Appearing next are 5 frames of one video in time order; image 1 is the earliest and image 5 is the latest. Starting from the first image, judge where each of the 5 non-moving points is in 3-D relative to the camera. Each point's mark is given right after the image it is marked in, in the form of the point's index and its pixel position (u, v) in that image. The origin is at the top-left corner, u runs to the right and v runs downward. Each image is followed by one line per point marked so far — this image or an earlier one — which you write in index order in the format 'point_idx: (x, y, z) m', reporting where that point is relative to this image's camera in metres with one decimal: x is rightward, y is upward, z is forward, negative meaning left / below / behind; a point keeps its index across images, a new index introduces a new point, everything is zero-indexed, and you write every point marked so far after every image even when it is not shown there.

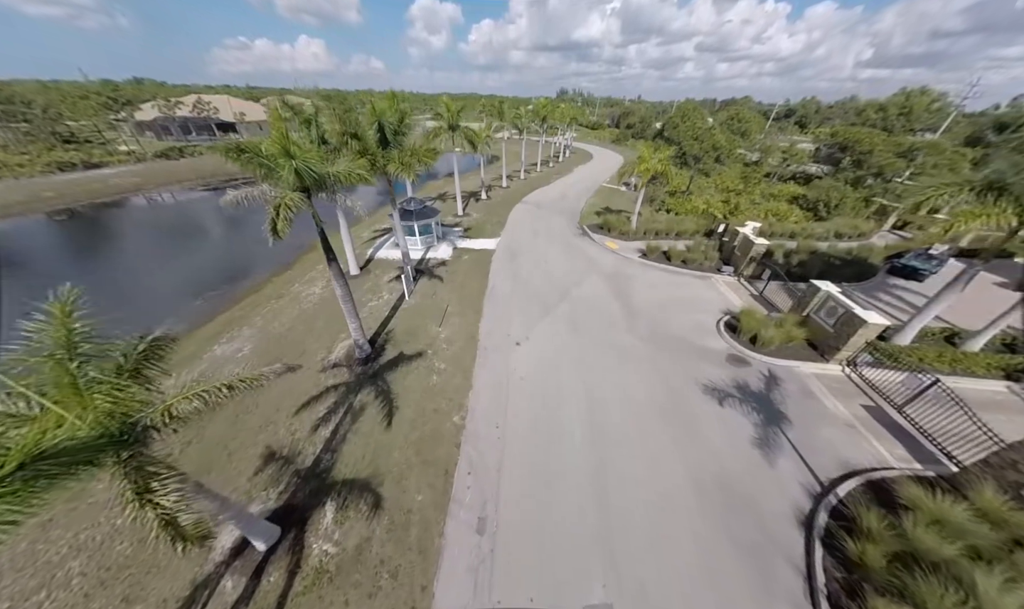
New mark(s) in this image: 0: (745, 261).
0: (+13.7, +2.5, +16.3) m
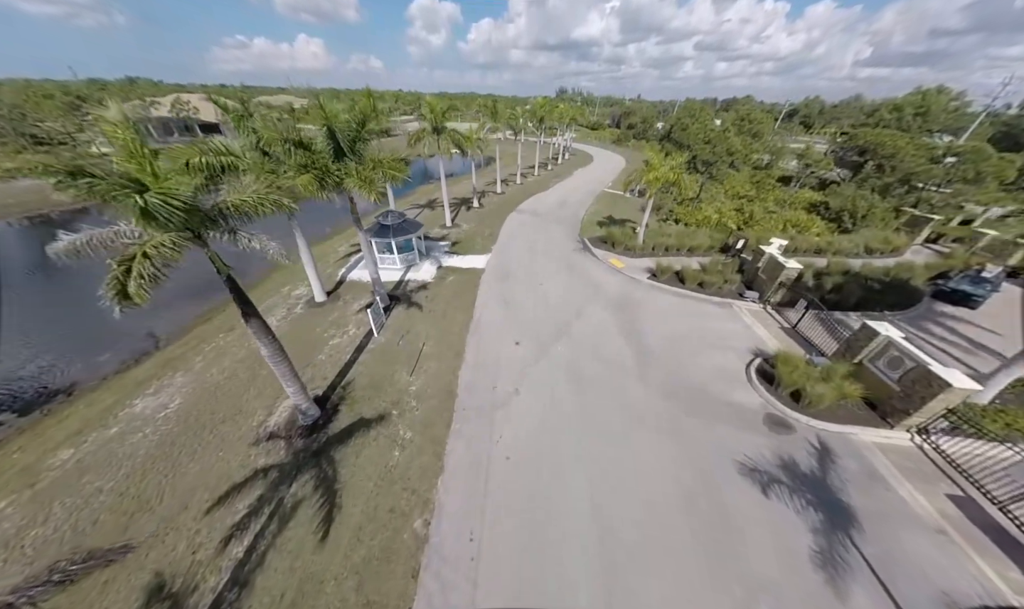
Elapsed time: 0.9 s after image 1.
0: (+13.2, +0.9, +14.1) m
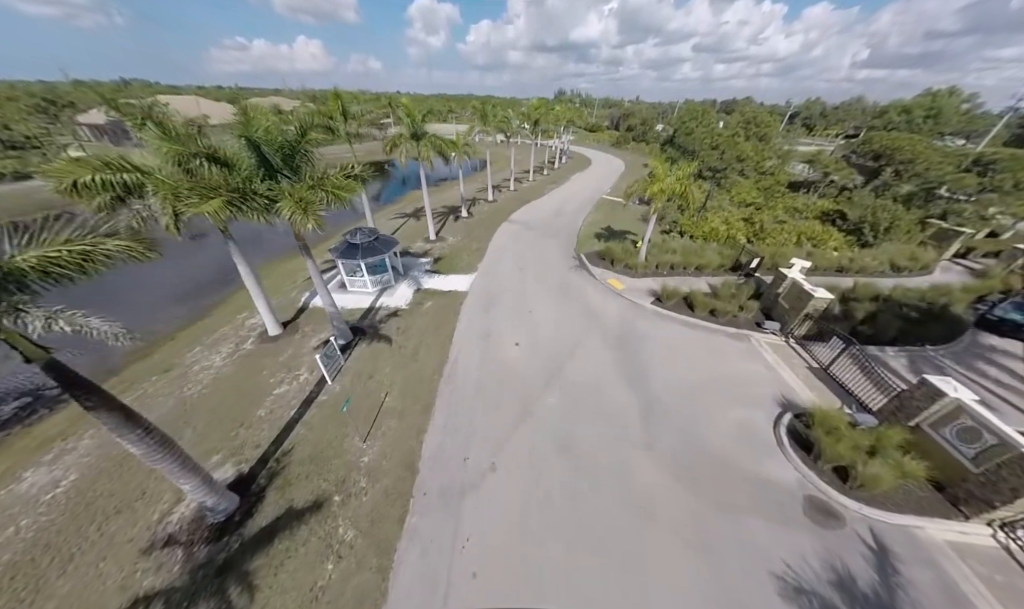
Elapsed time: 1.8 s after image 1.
0: (+12.5, -0.6, +12.2) m
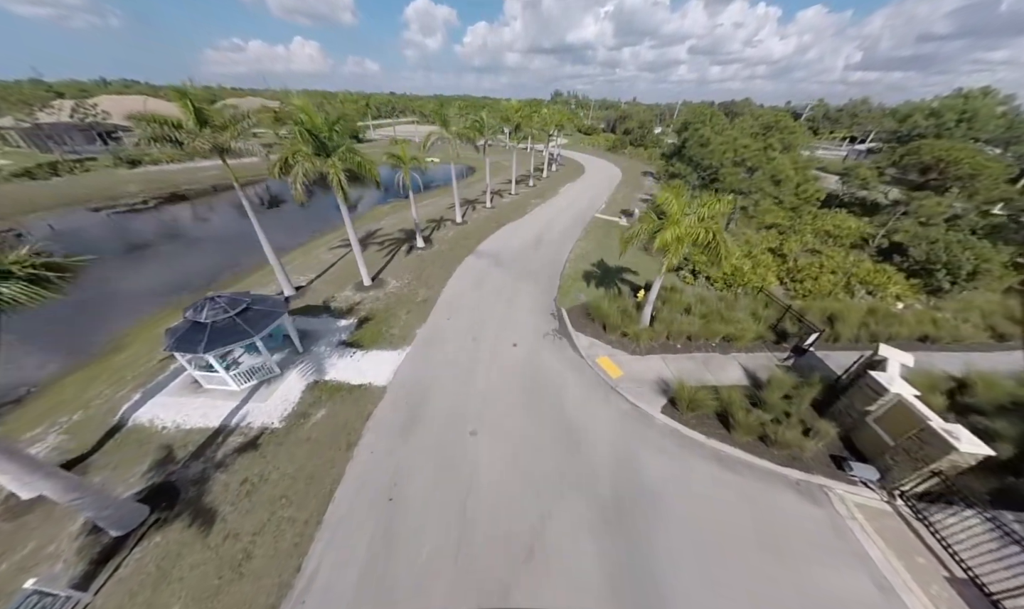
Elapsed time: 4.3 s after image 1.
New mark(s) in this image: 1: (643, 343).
0: (+10.4, -4.2, +7.3) m
1: (+5.6, -1.6, +11.8) m
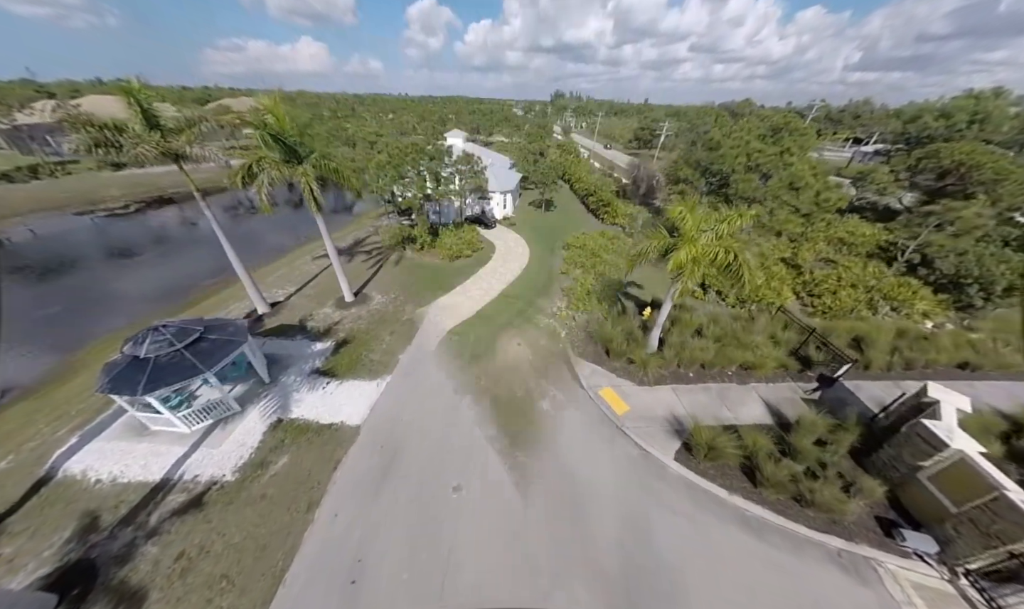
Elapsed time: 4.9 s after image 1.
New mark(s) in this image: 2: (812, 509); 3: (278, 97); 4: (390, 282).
0: (+10.1, -5.1, +6.0) m
1: (+5.3, -2.5, +10.6) m
2: (+7.7, -5.2, +7.1) m
3: (-9.1, +8.1, +10.9) m
4: (-7.1, +1.4, +16.1) m
